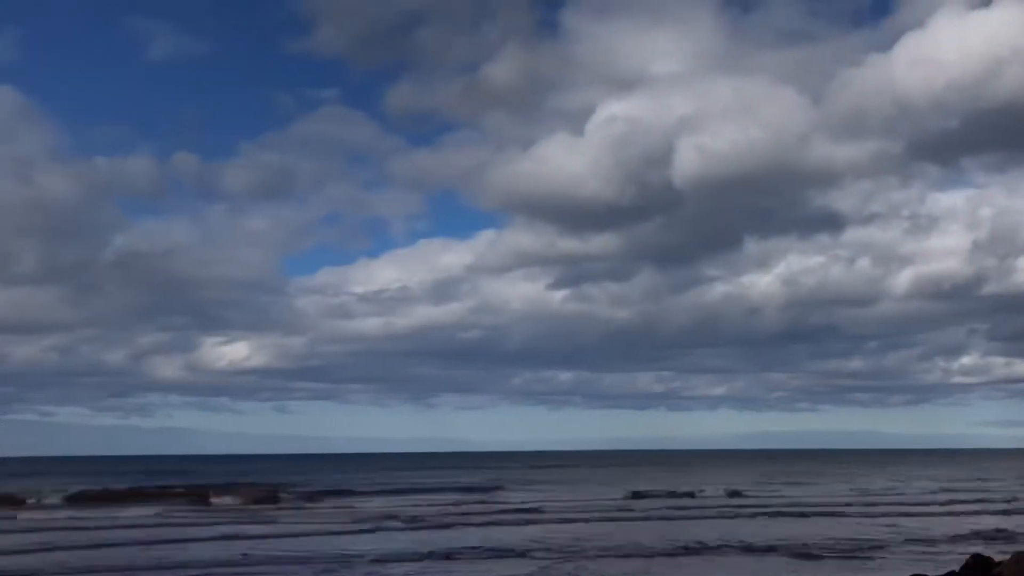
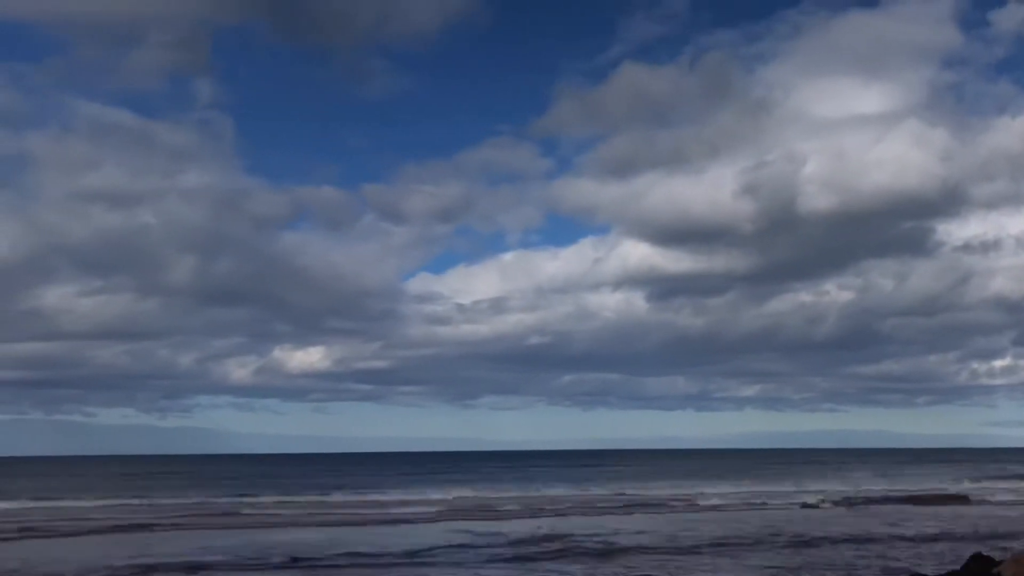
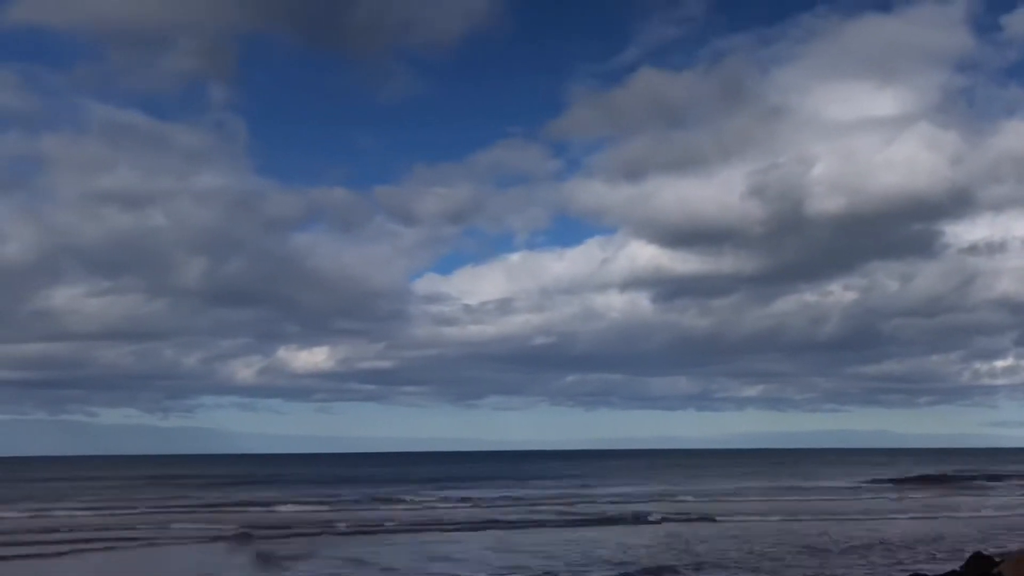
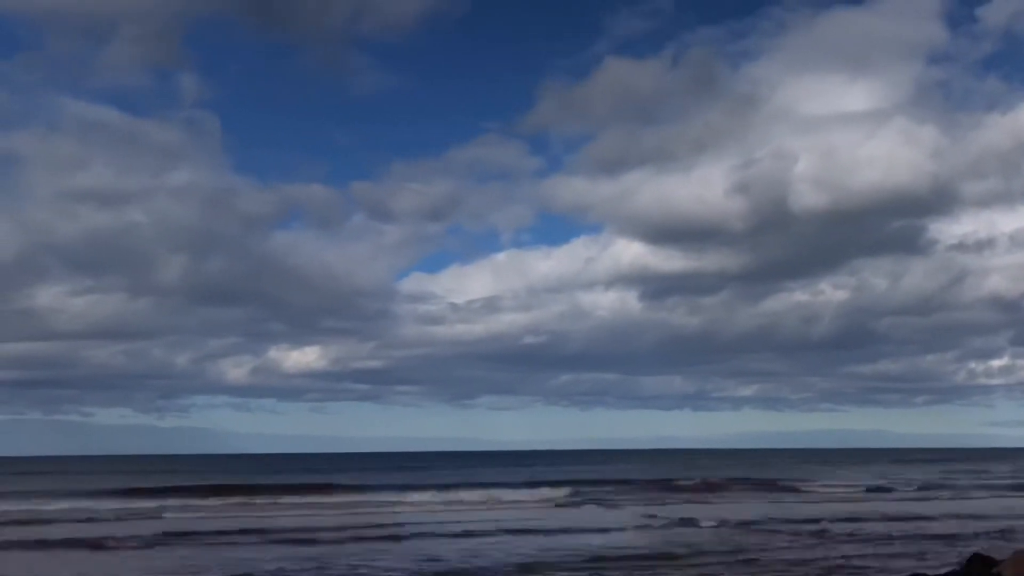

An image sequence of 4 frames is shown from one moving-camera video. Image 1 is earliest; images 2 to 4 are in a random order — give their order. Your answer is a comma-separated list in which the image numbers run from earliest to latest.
4, 2, 3
